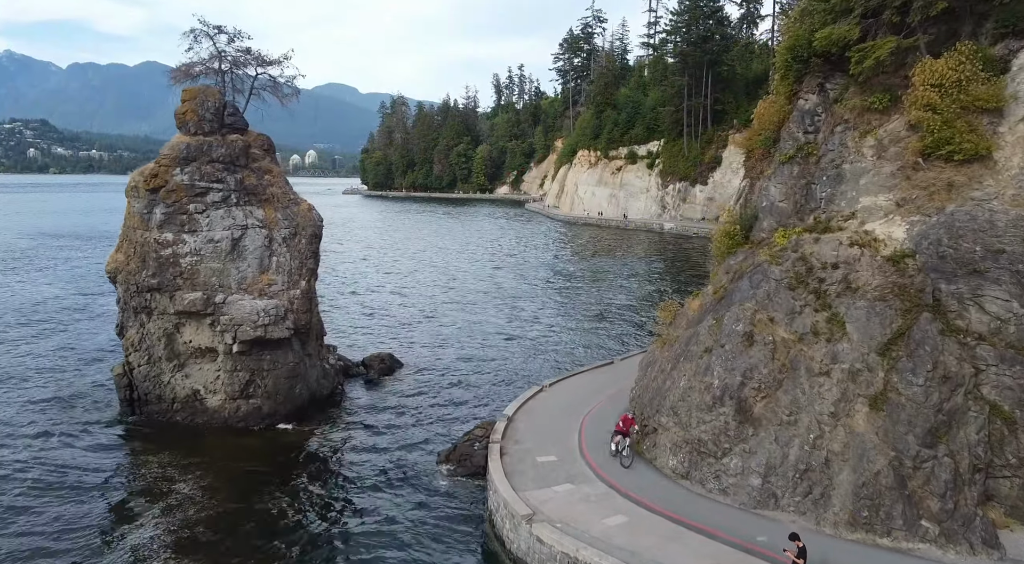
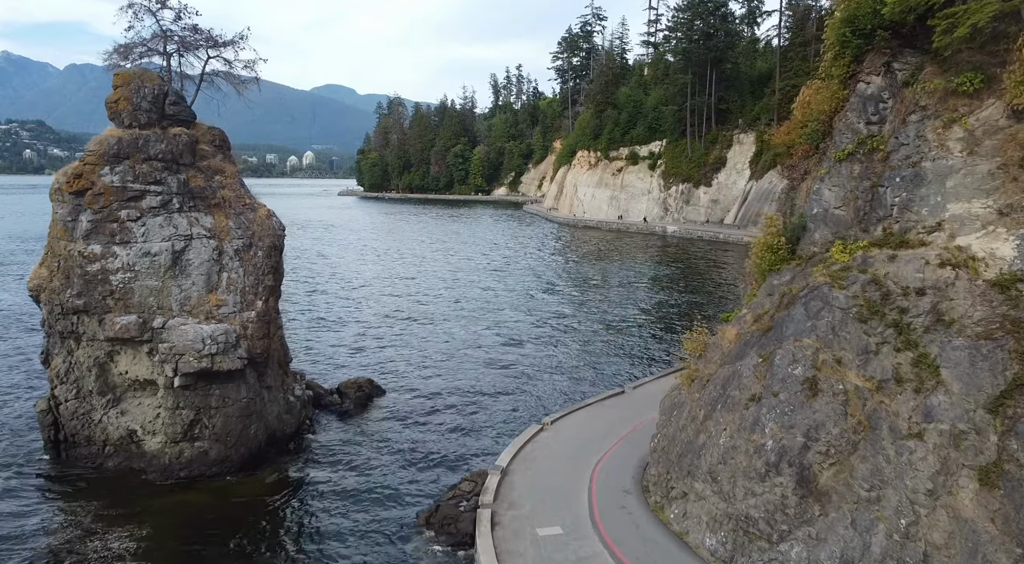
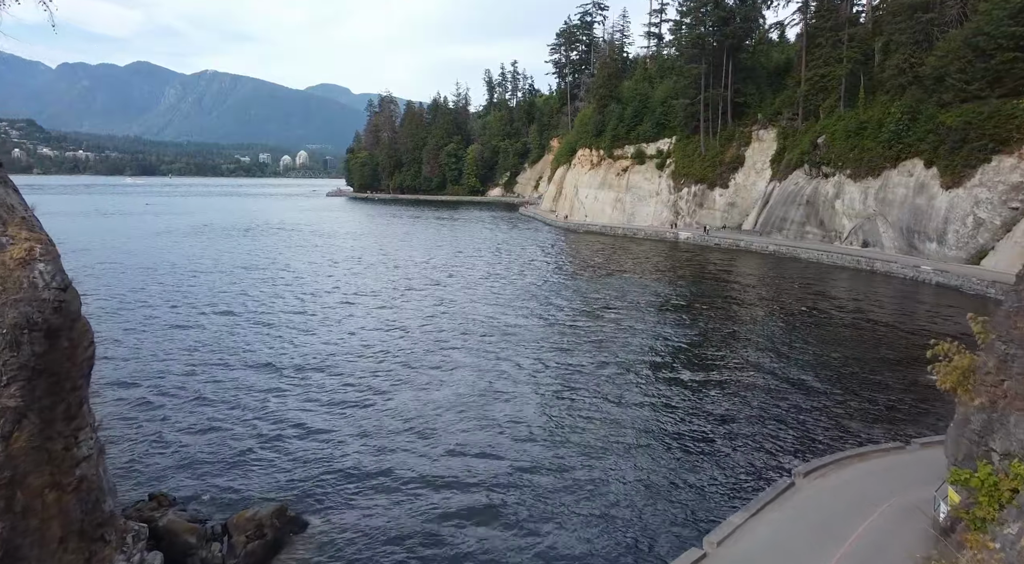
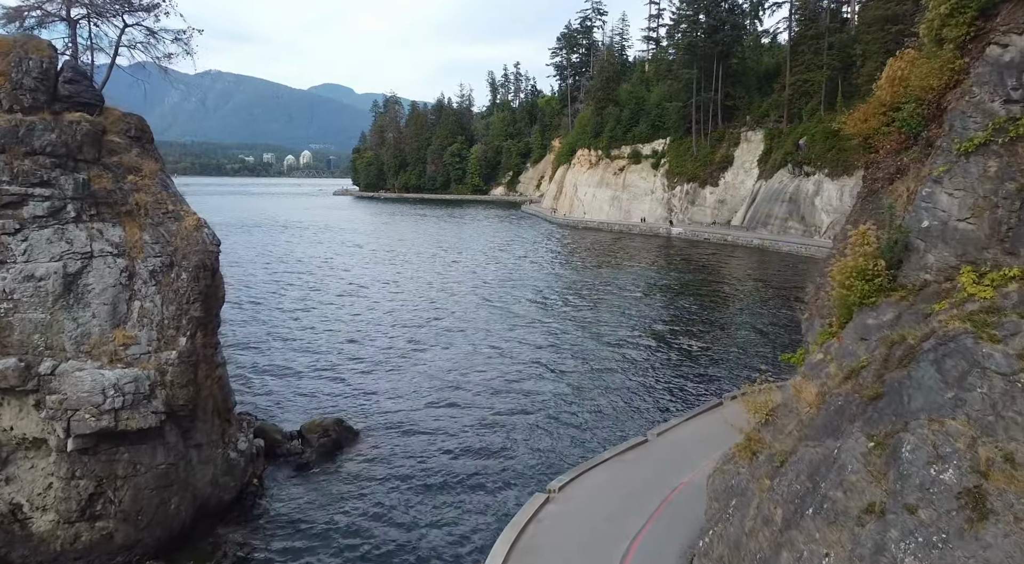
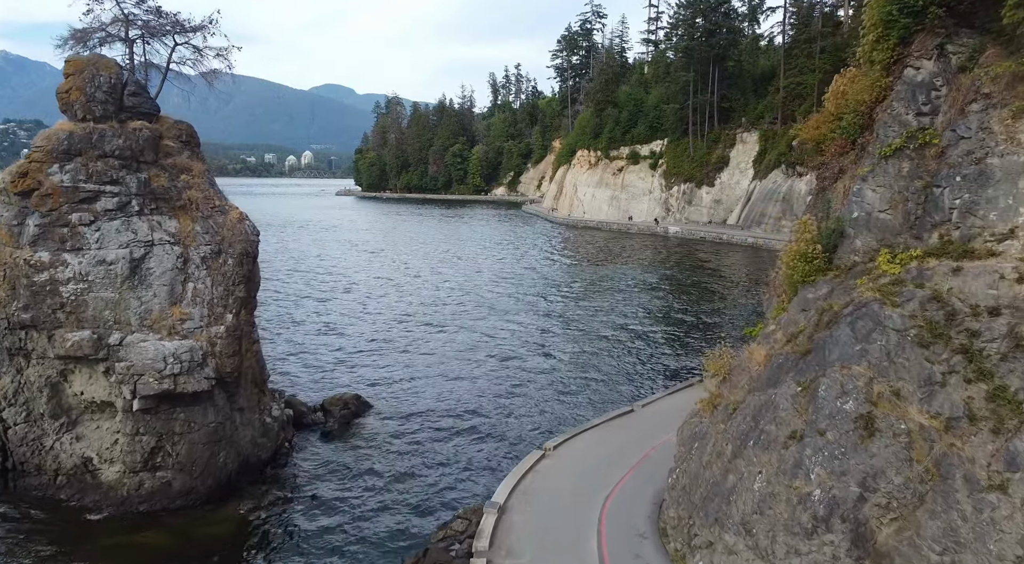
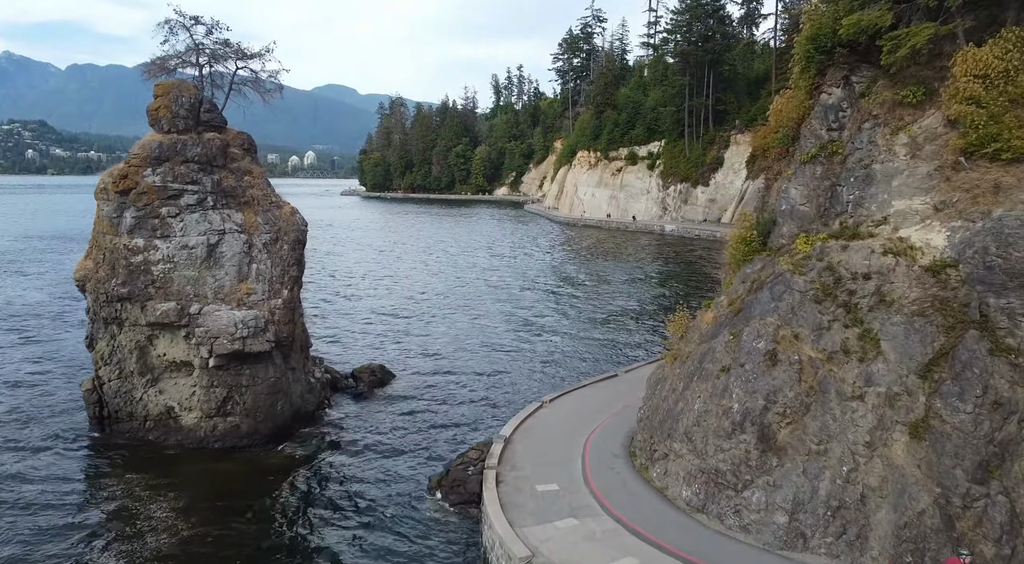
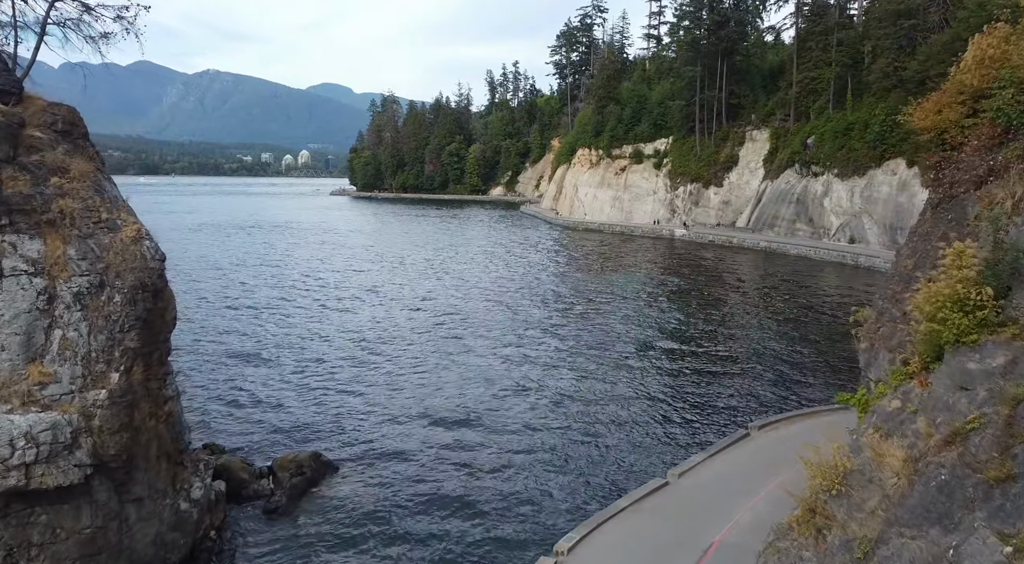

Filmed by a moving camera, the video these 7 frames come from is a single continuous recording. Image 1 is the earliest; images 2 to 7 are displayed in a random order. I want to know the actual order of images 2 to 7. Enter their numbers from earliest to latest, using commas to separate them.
6, 2, 5, 4, 7, 3
